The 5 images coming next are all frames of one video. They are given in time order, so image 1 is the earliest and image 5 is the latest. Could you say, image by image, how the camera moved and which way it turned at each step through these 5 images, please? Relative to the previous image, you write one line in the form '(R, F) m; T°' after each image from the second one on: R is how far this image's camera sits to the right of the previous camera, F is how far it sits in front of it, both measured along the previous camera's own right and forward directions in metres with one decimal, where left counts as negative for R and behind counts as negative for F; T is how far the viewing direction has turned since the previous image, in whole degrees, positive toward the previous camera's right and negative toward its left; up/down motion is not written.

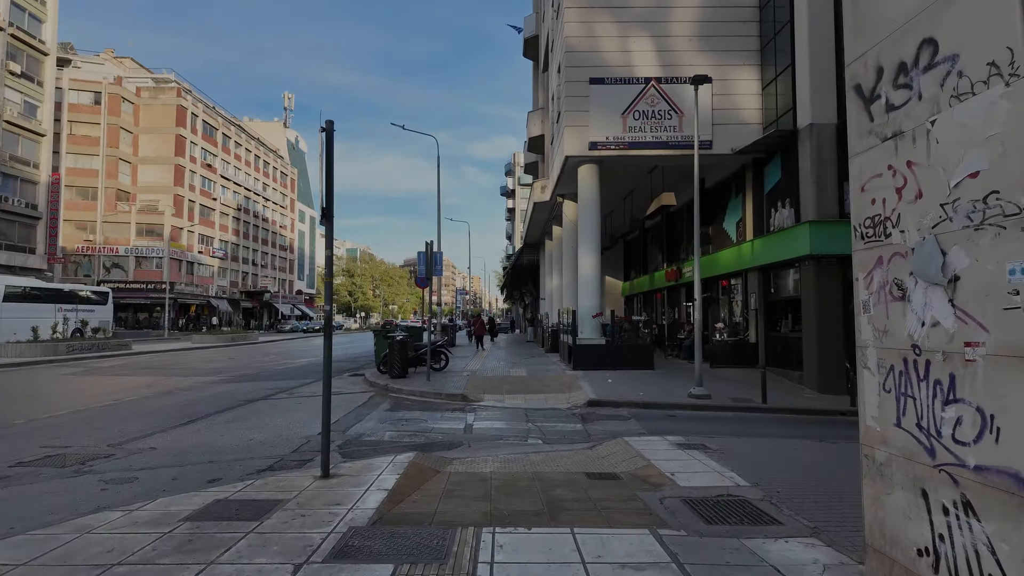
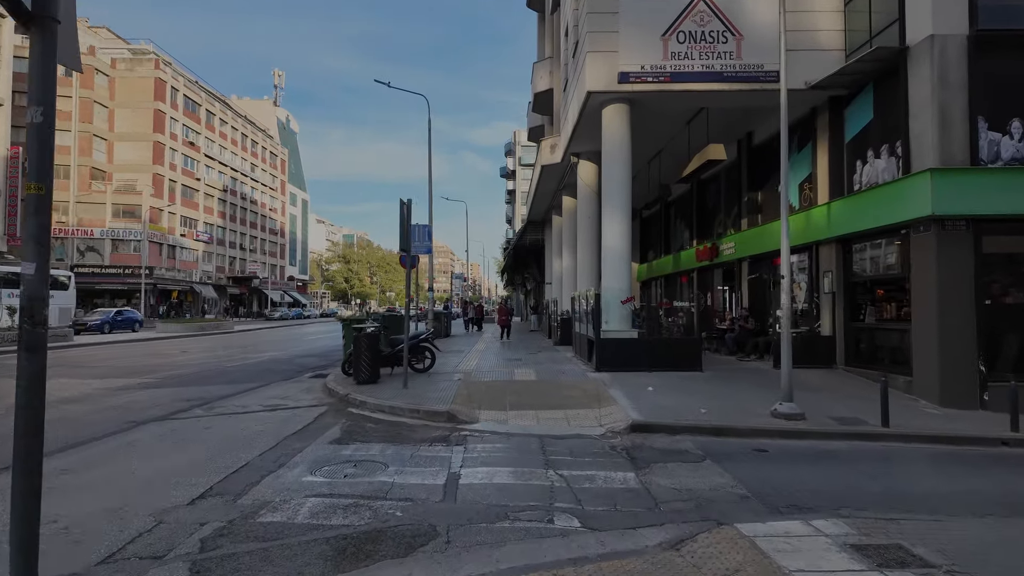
(-0.1, +4.0) m; 0°
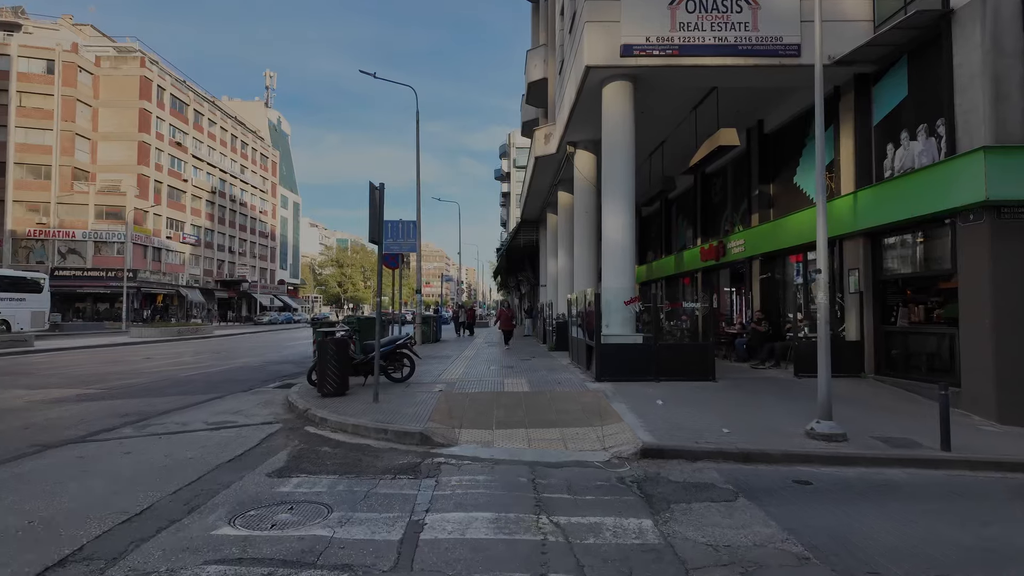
(+0.1, +1.5) m; 0°
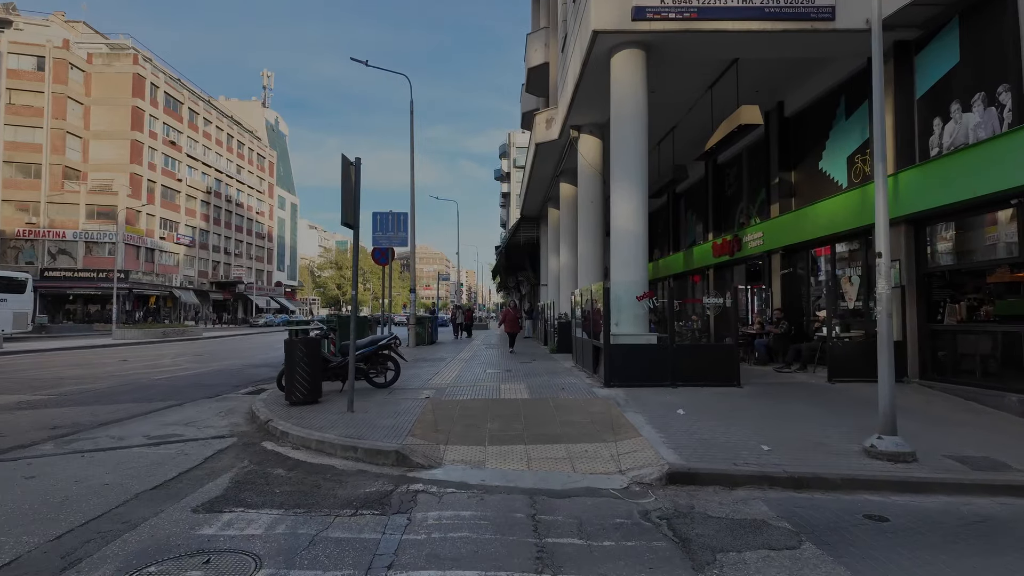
(0.0, +1.3) m; 0°
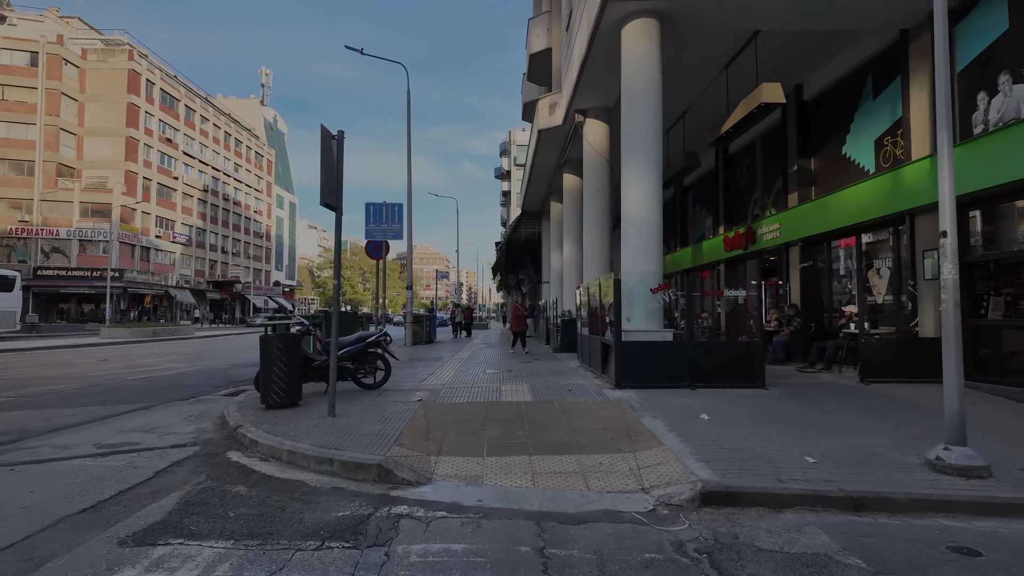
(0.0, +0.9) m; 0°
